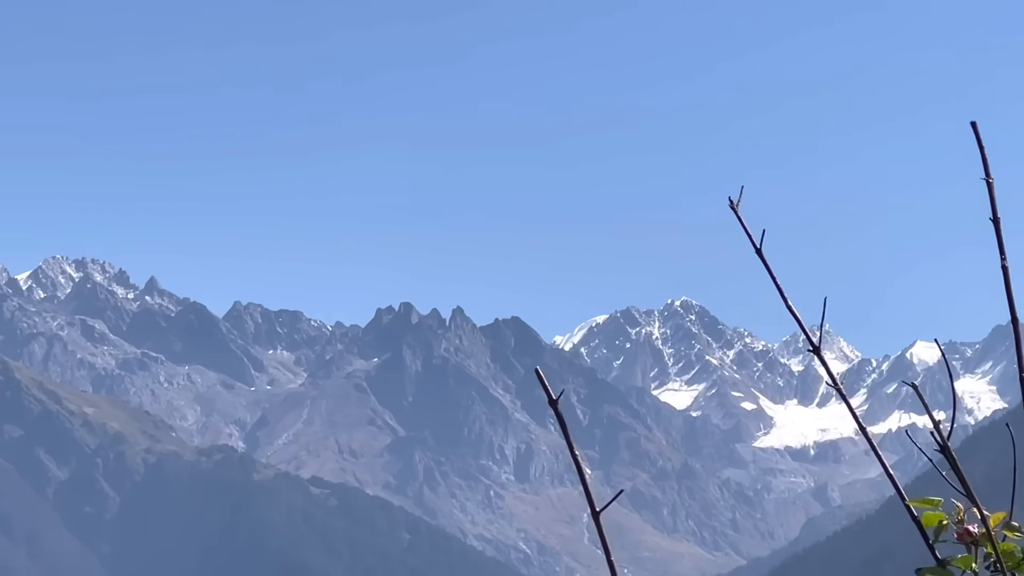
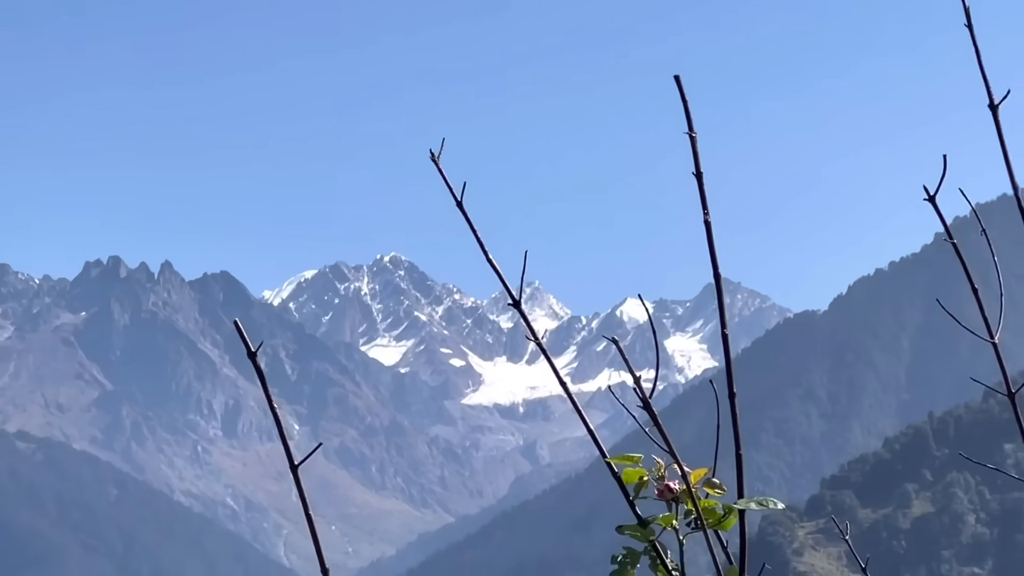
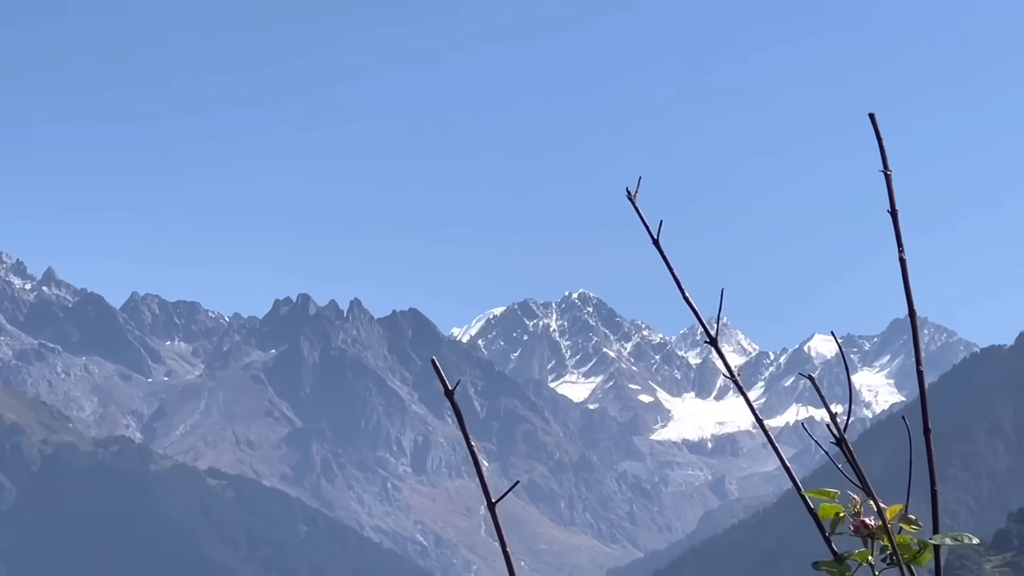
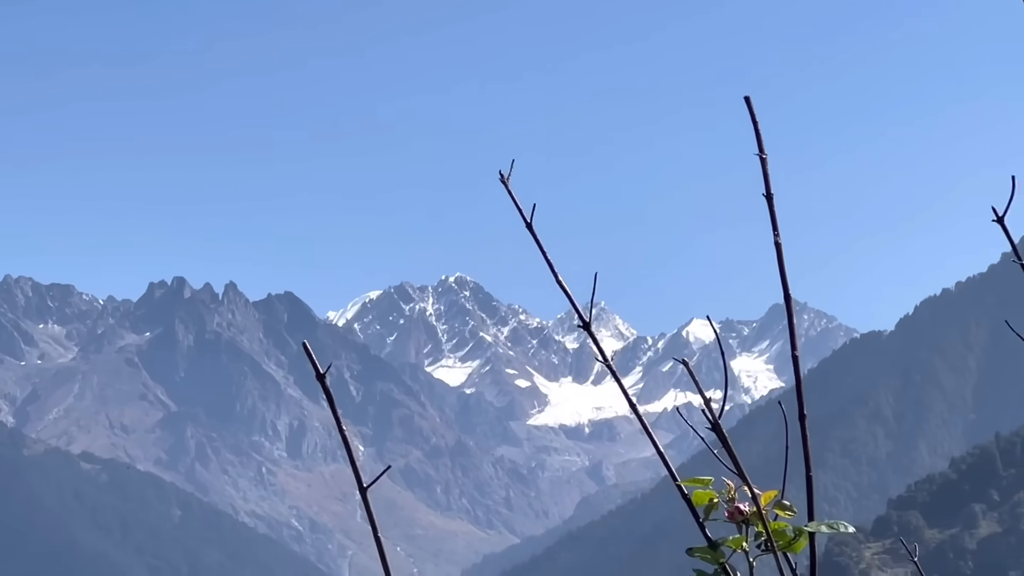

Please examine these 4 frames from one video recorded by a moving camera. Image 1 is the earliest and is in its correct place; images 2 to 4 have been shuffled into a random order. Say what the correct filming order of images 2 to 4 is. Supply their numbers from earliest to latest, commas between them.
3, 4, 2
